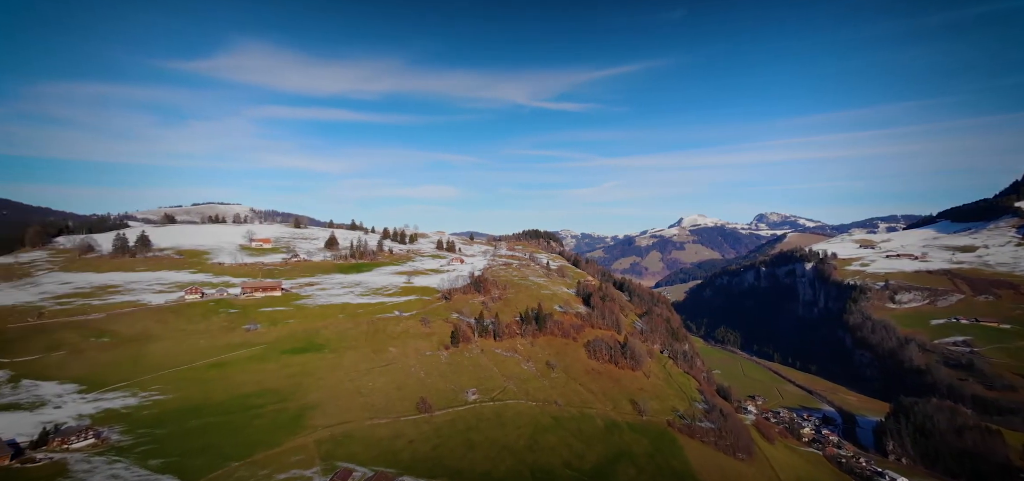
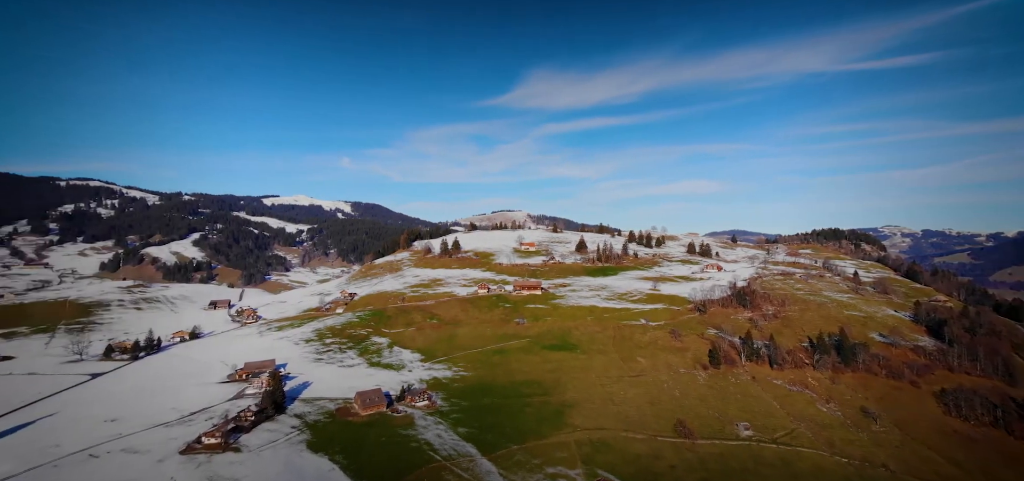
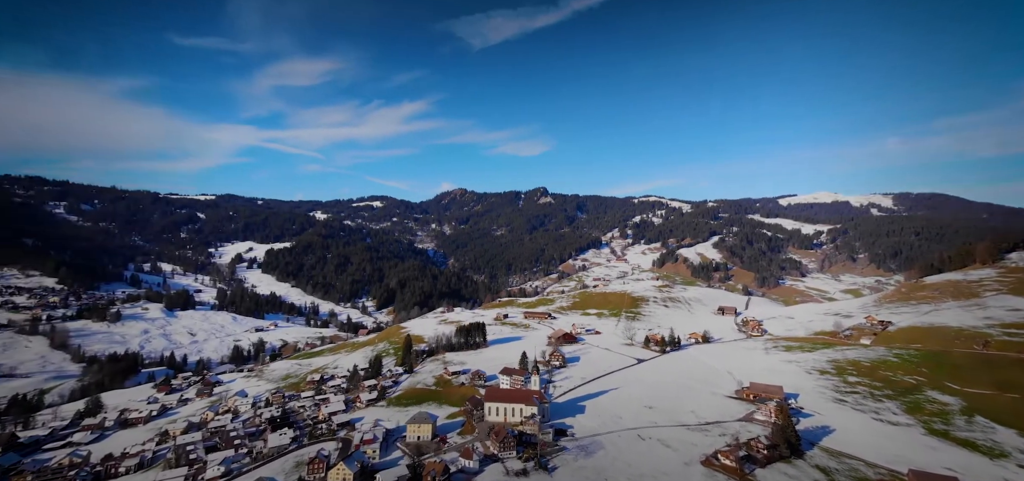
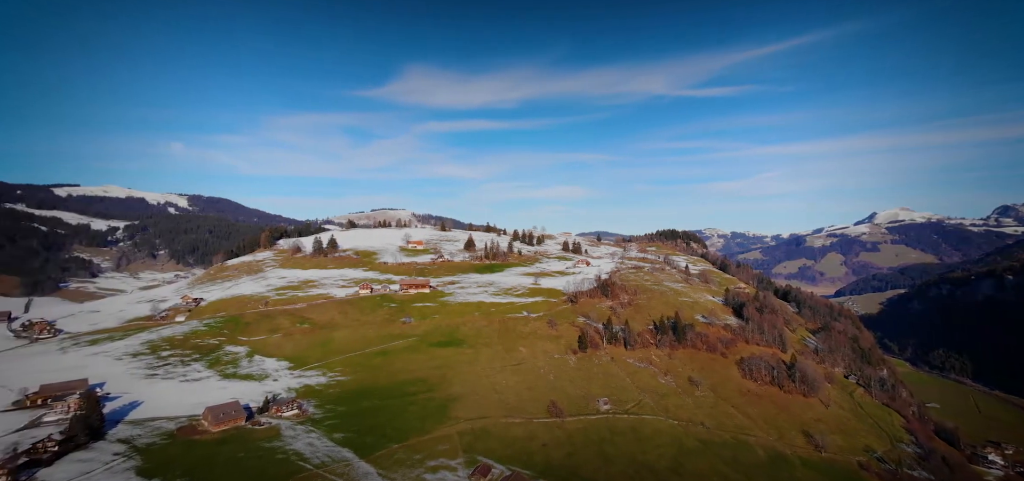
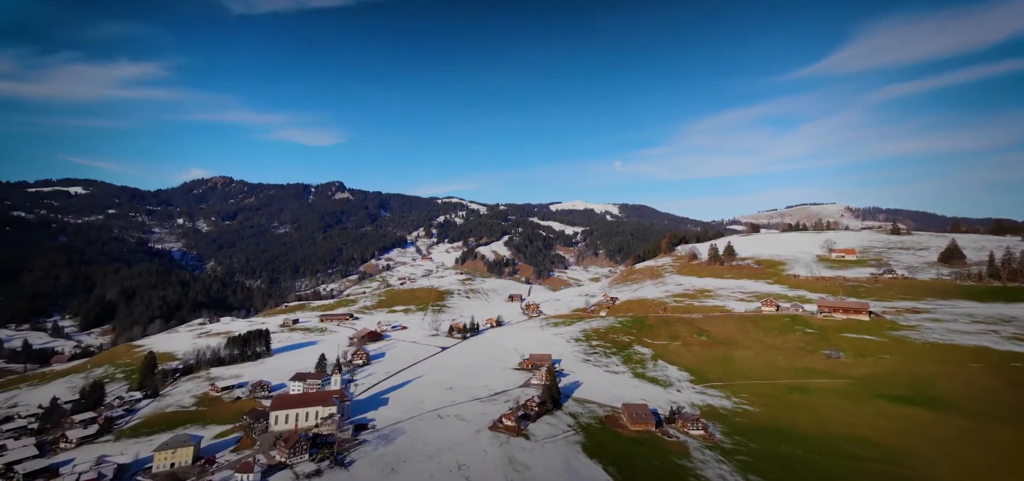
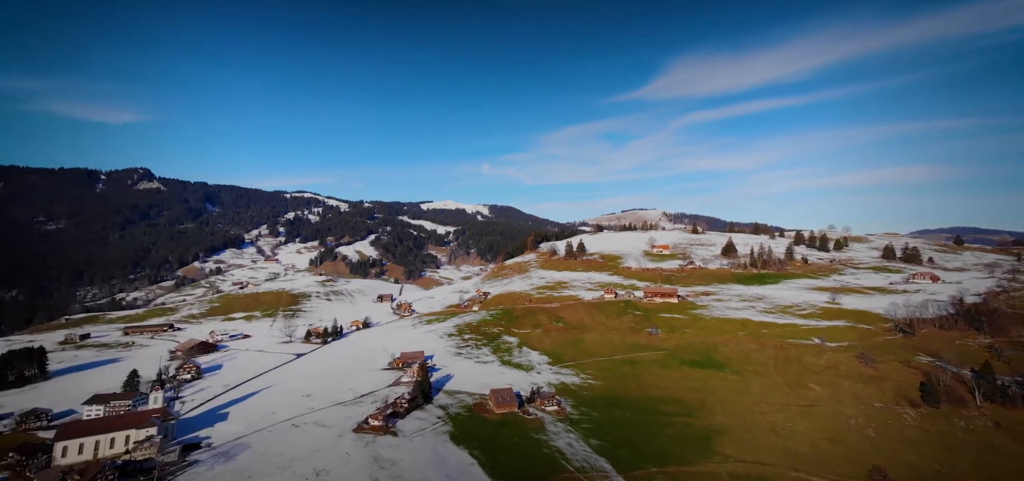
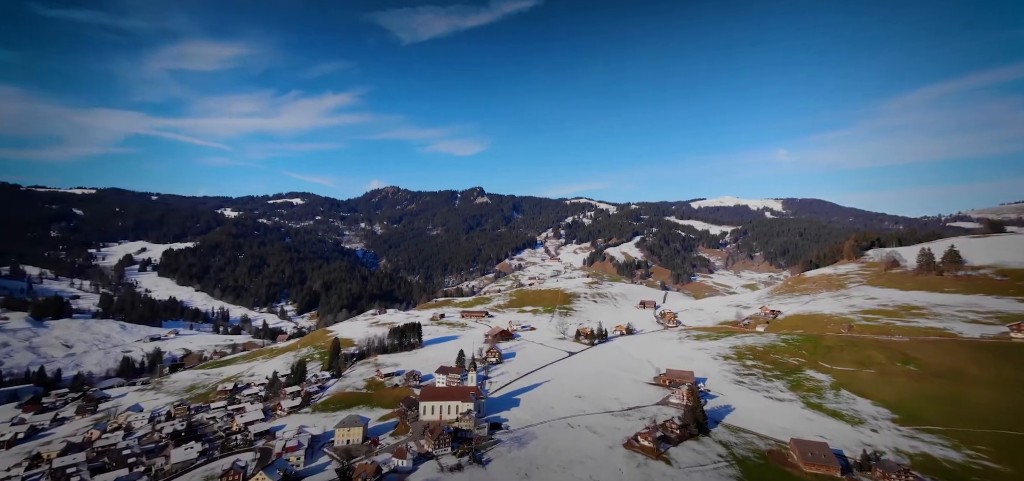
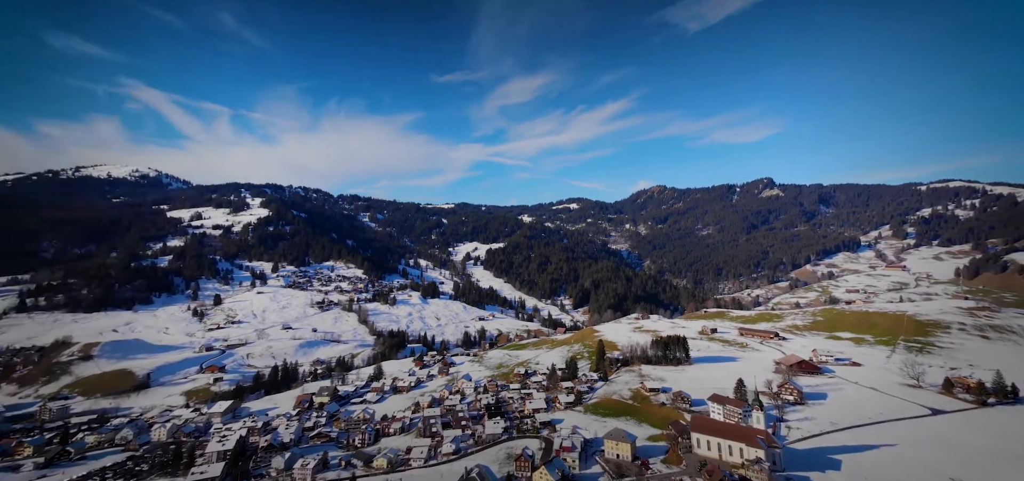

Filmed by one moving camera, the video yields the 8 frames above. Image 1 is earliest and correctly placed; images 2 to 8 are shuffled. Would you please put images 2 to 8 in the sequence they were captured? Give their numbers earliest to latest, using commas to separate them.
4, 2, 6, 5, 7, 3, 8
